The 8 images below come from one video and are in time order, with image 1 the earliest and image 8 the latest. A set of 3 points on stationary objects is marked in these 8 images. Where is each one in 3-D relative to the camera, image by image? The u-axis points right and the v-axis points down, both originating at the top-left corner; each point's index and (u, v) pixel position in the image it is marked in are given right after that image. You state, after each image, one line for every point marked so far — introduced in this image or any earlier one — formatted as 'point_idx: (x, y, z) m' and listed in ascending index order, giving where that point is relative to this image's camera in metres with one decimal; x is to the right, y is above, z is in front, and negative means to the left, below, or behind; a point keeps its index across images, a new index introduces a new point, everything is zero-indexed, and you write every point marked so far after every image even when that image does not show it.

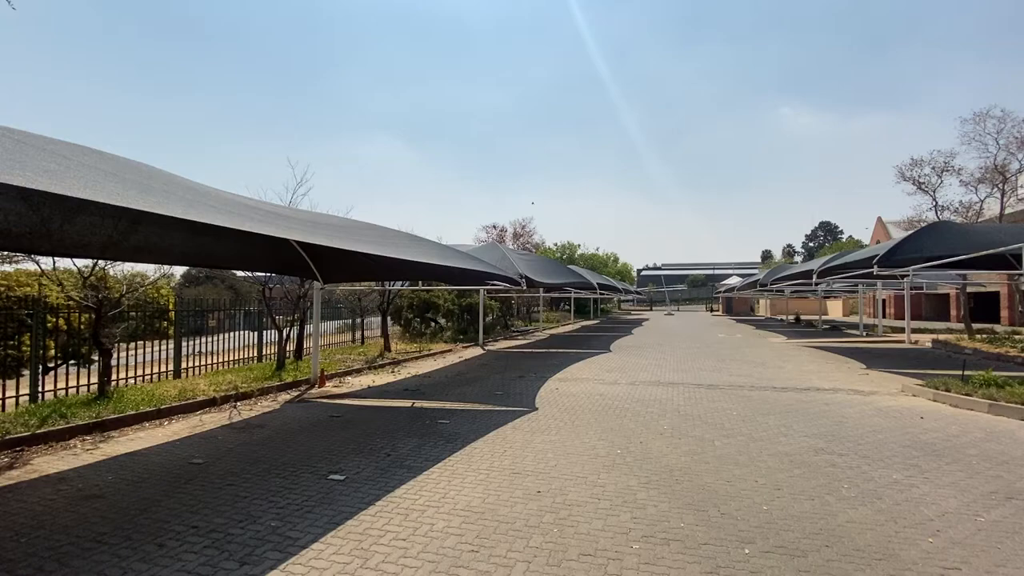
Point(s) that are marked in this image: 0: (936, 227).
0: (+13.9, +1.9, +14.9) m
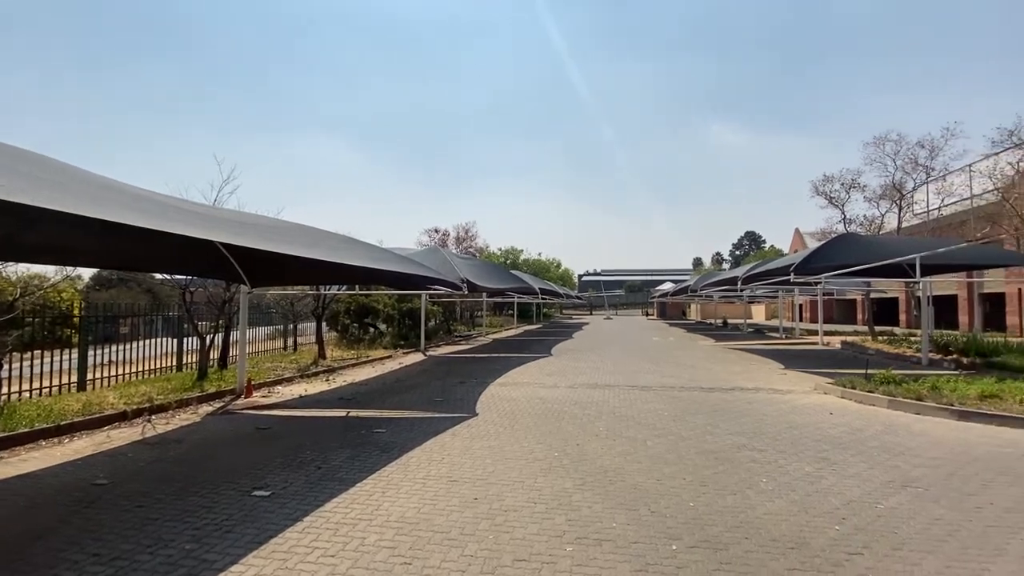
0: (+11.8, +1.7, +16.3) m
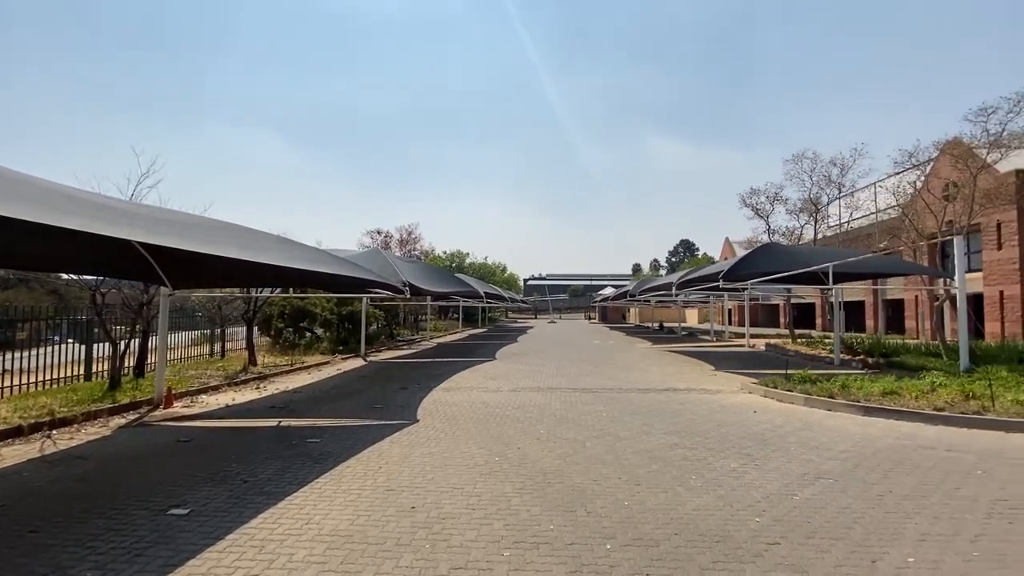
0: (+9.7, +1.5, +17.5) m
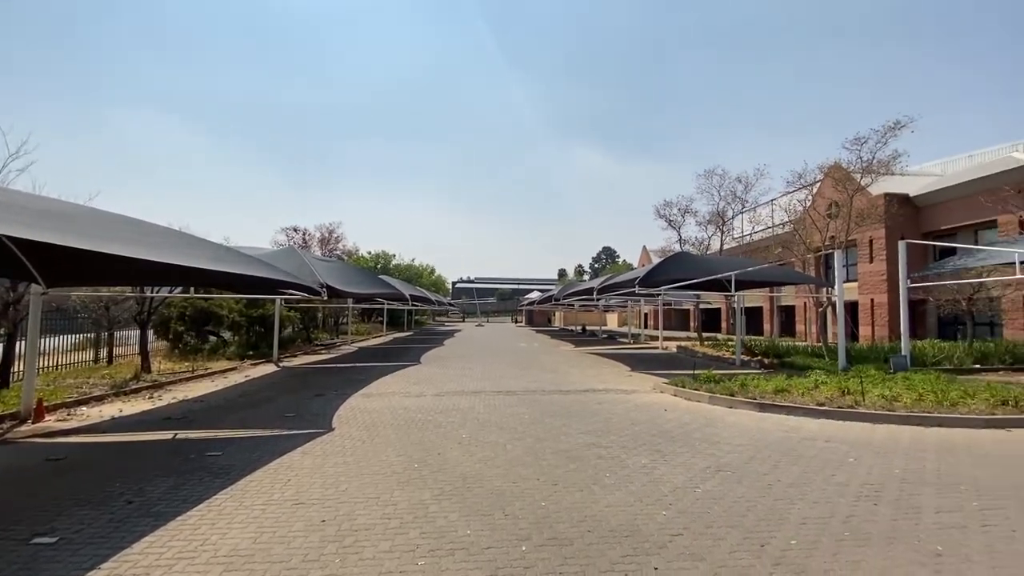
0: (+6.7, +1.3, +18.7) m
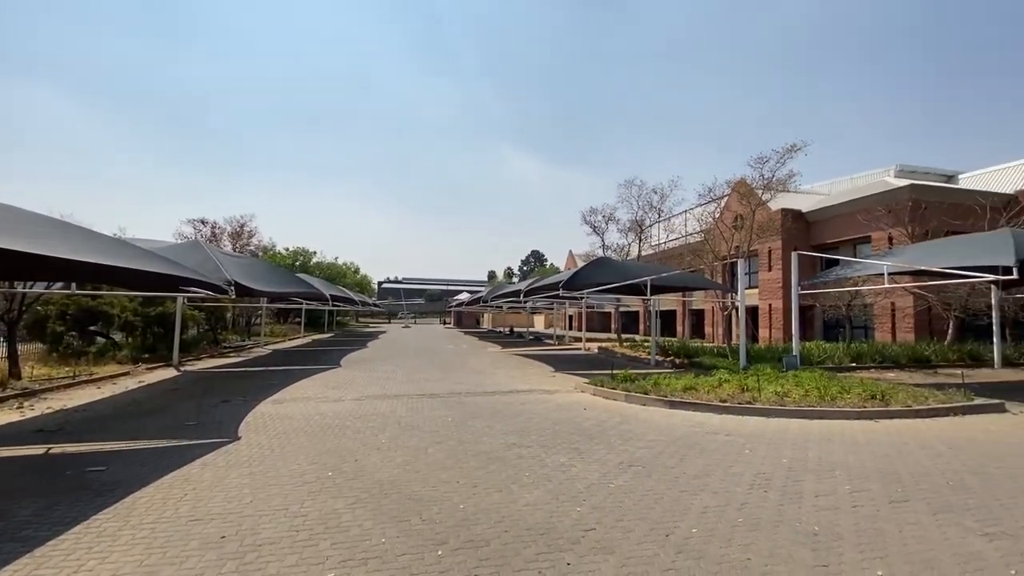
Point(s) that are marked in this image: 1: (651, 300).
0: (+3.6, +1.1, +19.5) m
1: (+5.5, -0.5, +19.5) m
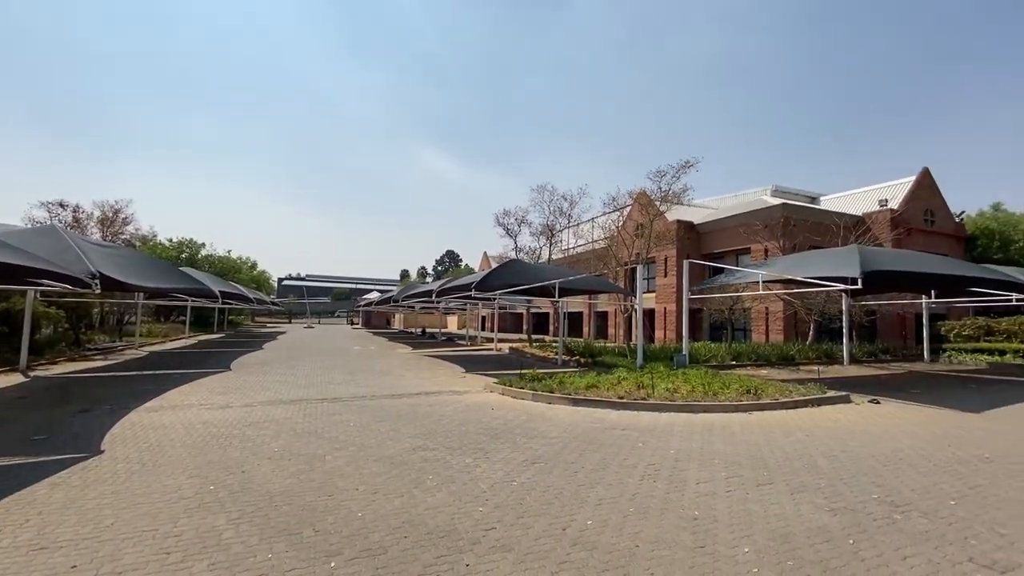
0: (-0.2, +1.0, +19.8) m
1: (+1.6, -0.6, +20.2) m
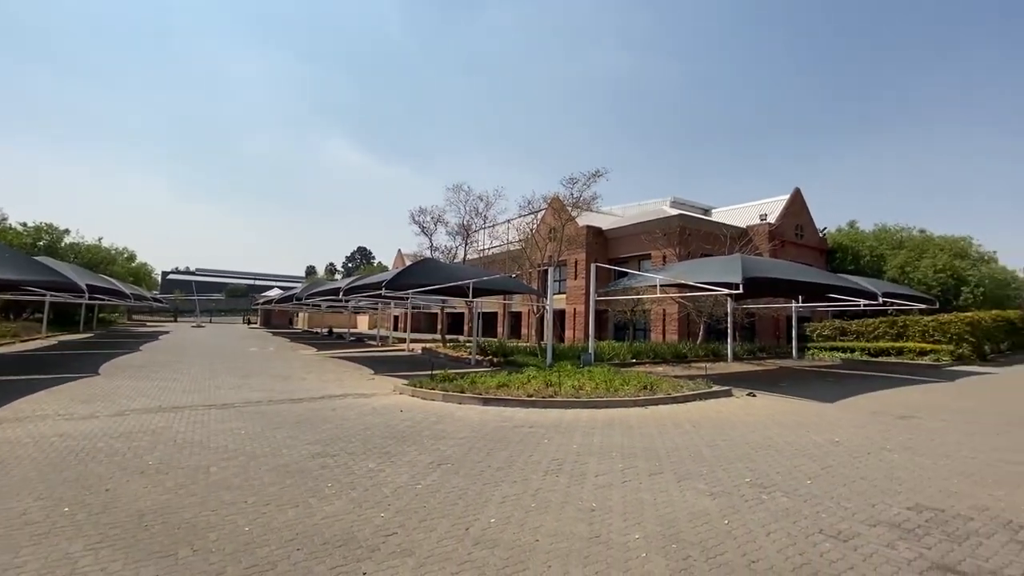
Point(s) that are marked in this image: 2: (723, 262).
0: (-4.0, +1.0, +19.6) m
1: (-2.3, -0.7, +20.2) m
2: (+7.2, +0.9, +16.7) m
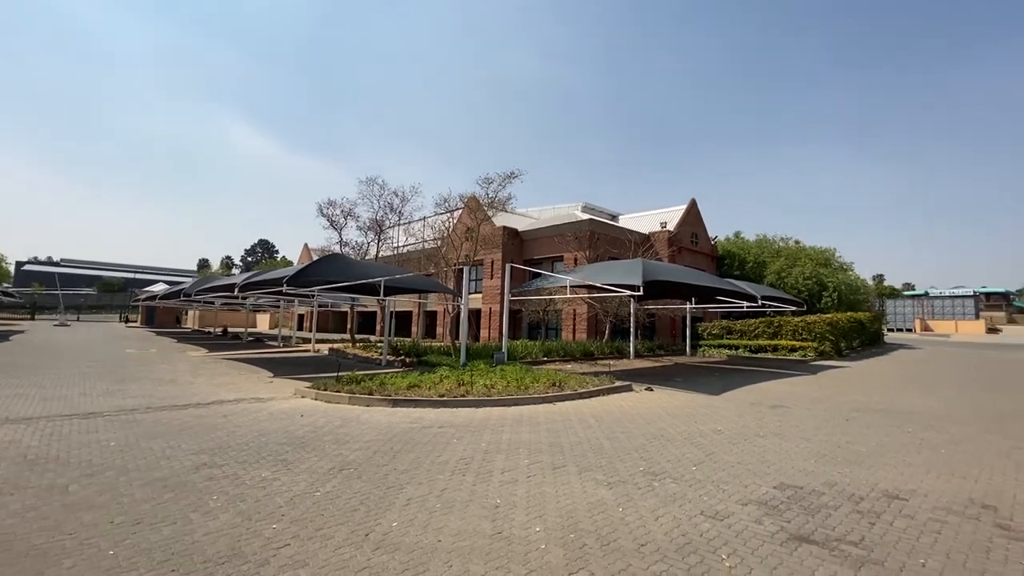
0: (-7.7, +1.1, +18.7) m
1: (-6.2, -0.6, +19.6) m
2: (+3.8, +0.8, +17.8) m
